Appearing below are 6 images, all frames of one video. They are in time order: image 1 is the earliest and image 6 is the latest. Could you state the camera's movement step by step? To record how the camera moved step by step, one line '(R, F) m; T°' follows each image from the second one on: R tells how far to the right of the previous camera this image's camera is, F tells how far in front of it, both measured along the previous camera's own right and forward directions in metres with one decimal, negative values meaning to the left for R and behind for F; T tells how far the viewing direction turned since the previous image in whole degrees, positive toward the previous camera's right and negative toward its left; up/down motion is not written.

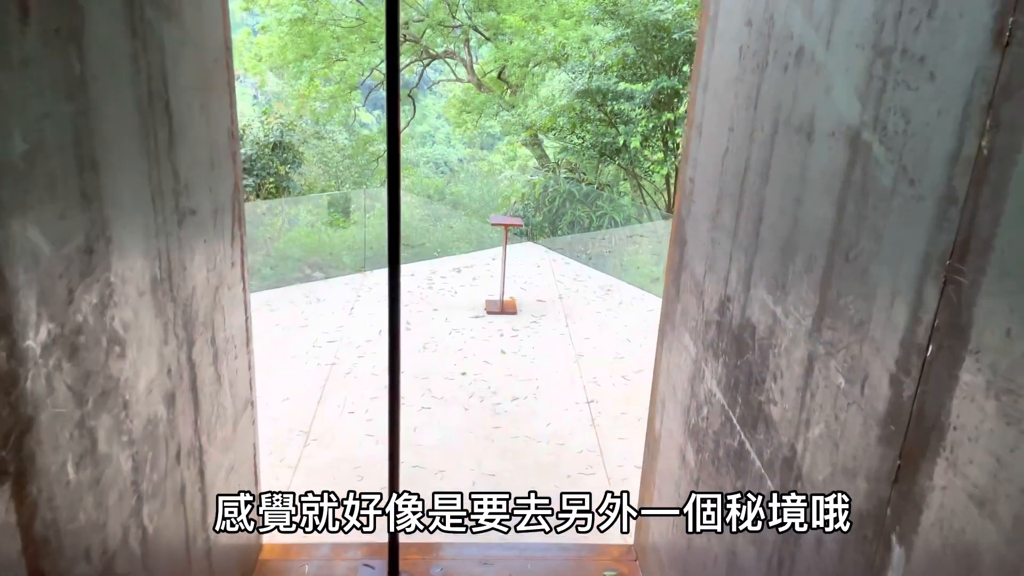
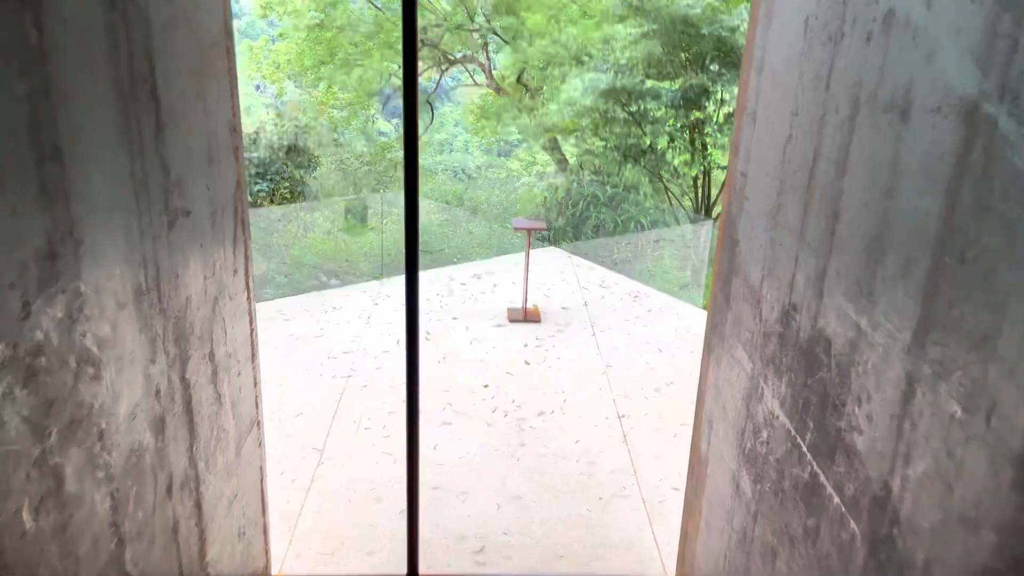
(0.0, +0.3) m; -1°
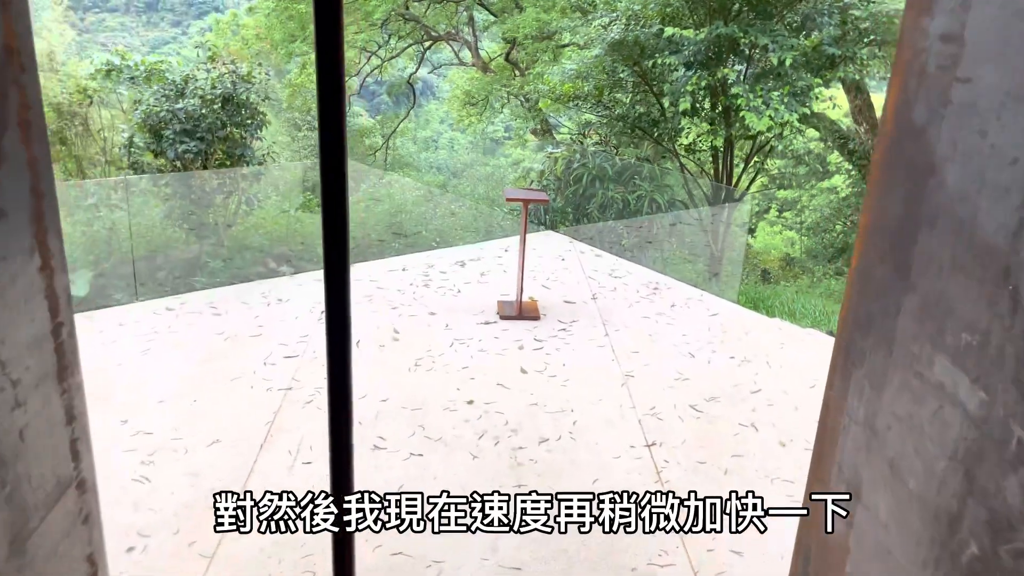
(0.0, +1.1) m; +1°
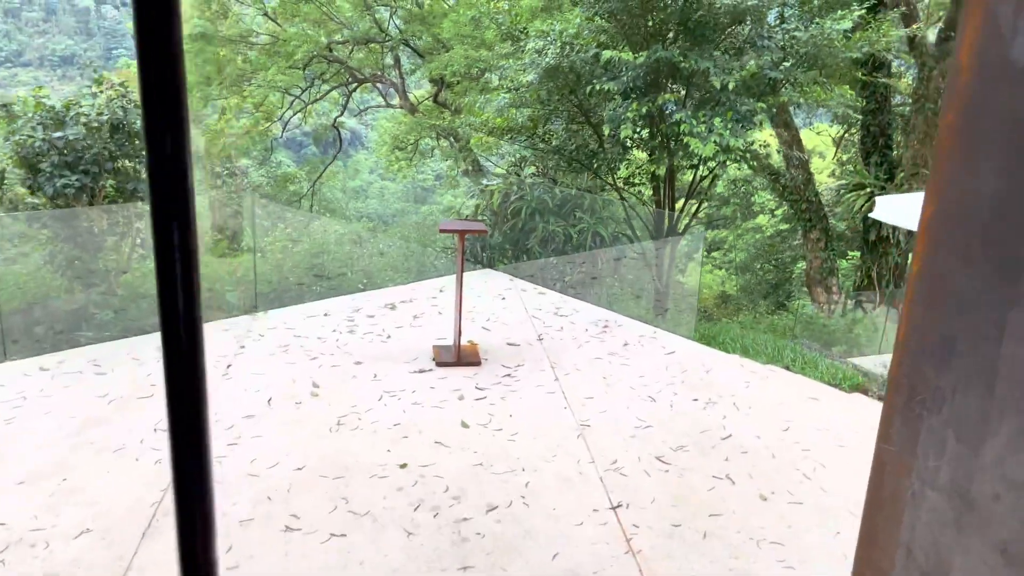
(0.0, +0.5) m; +5°
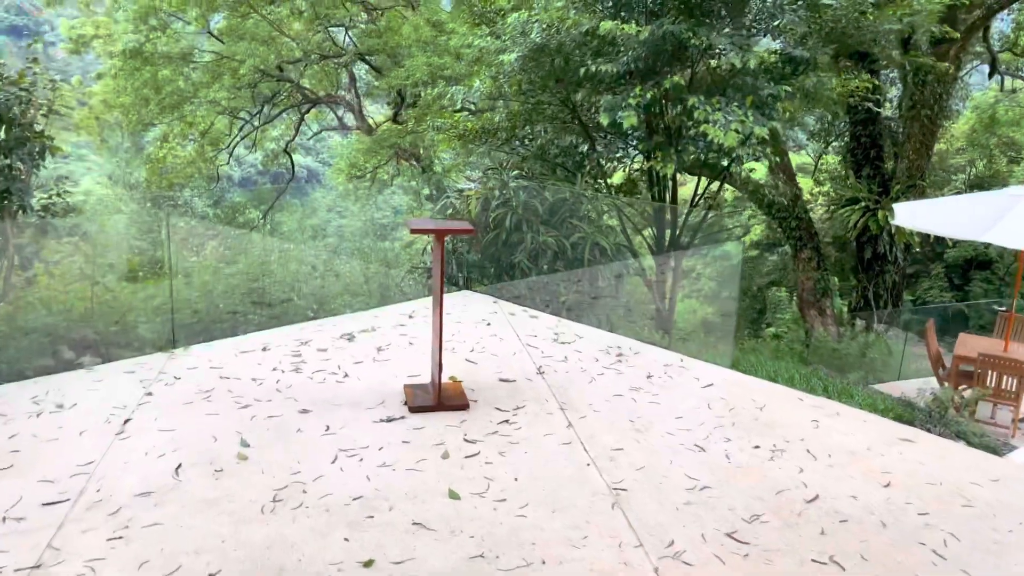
(-0.1, +0.9) m; +3°
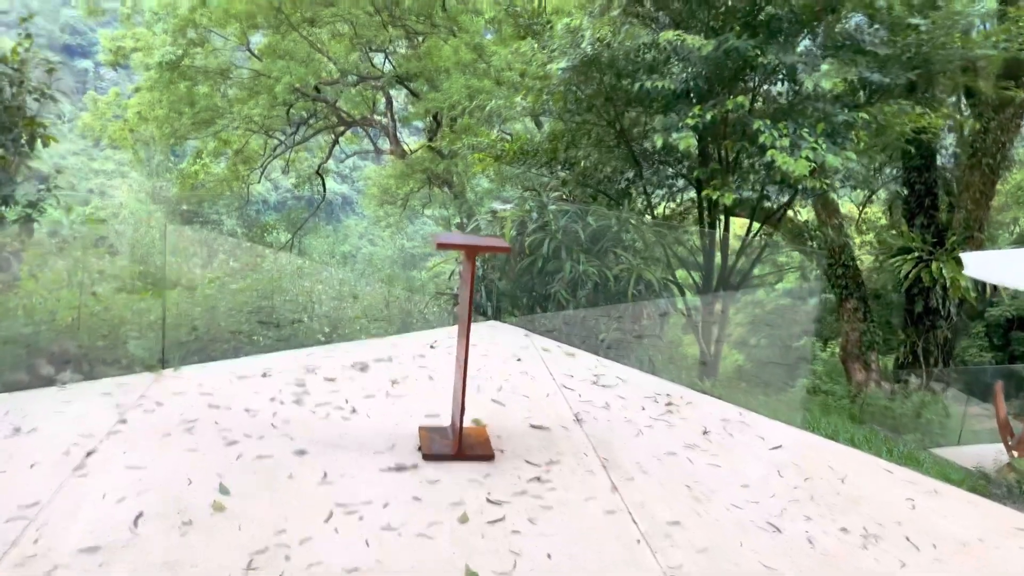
(0.0, +0.4) m; -2°
